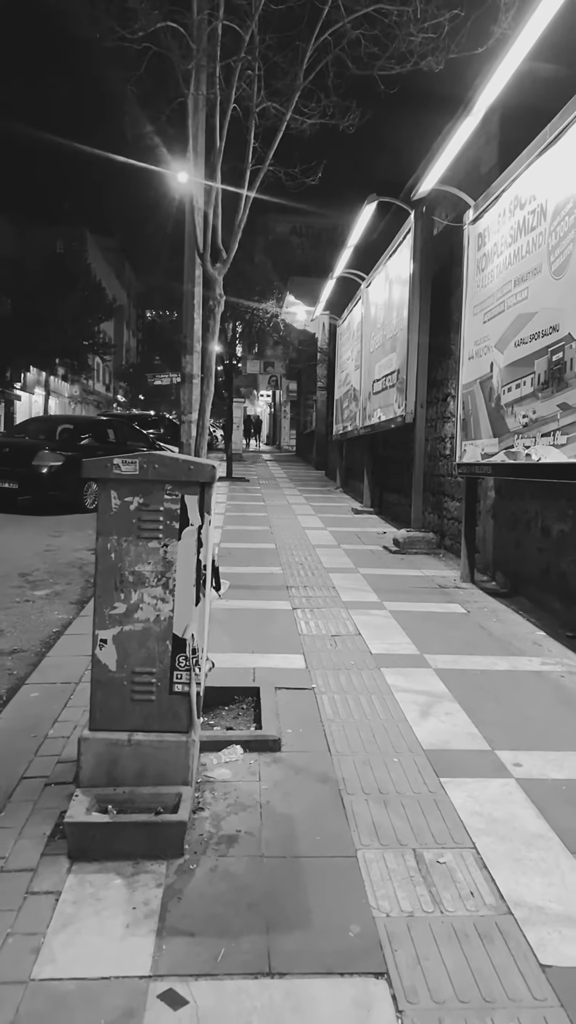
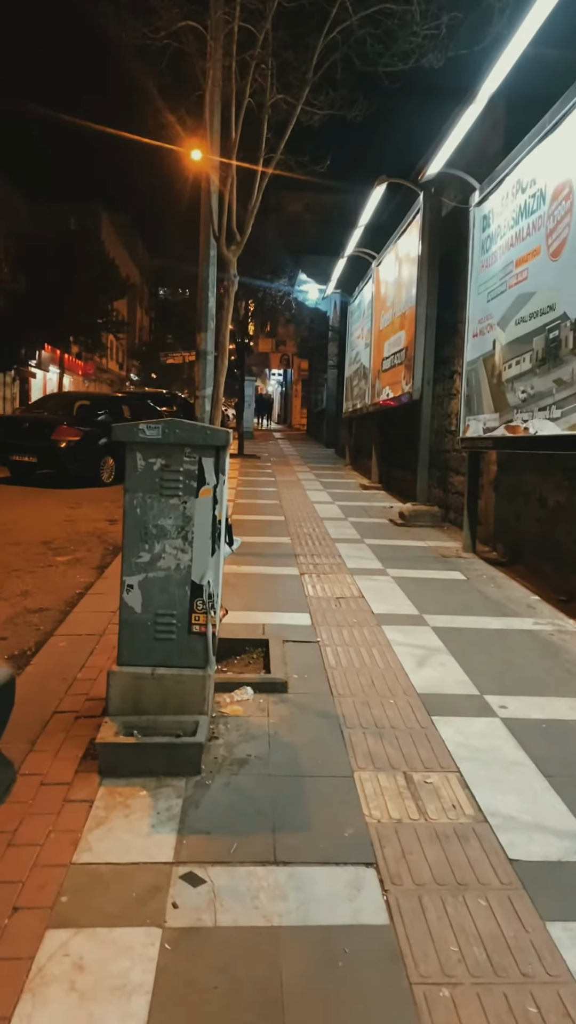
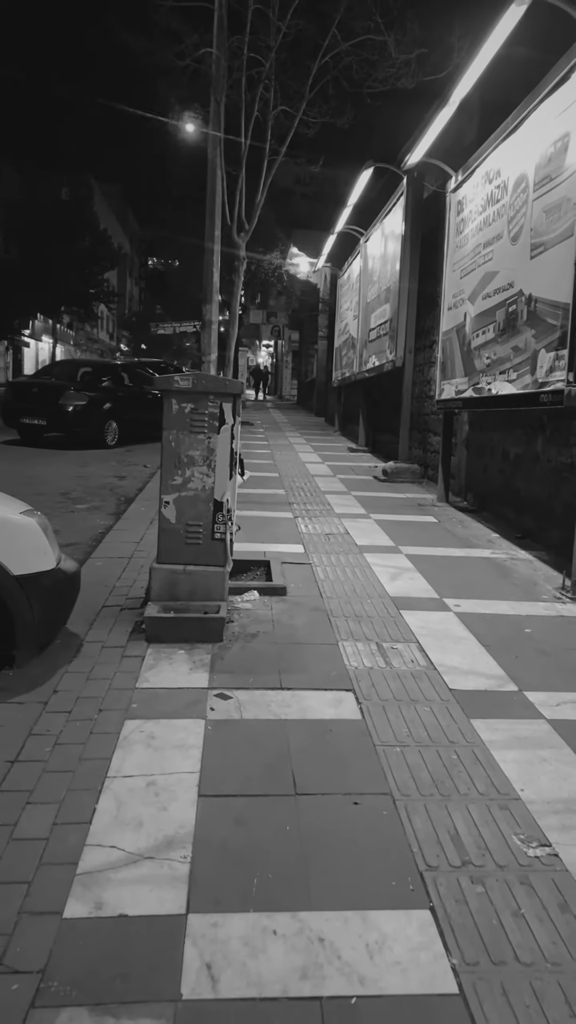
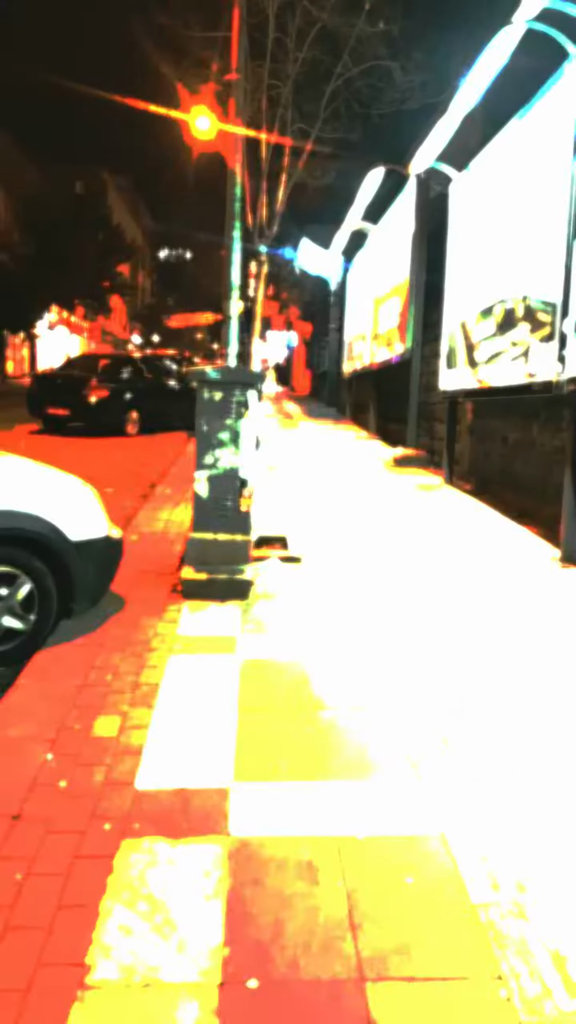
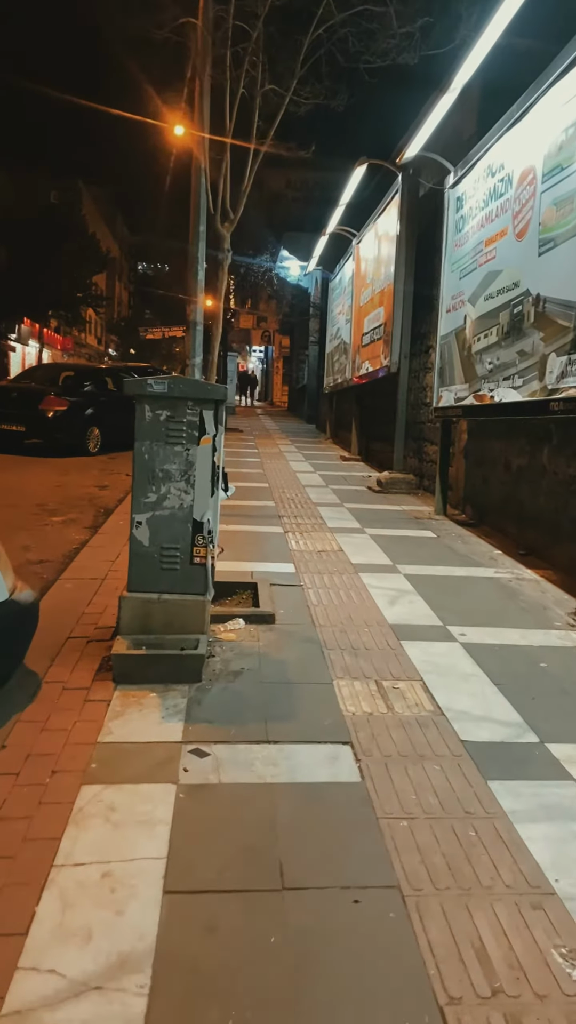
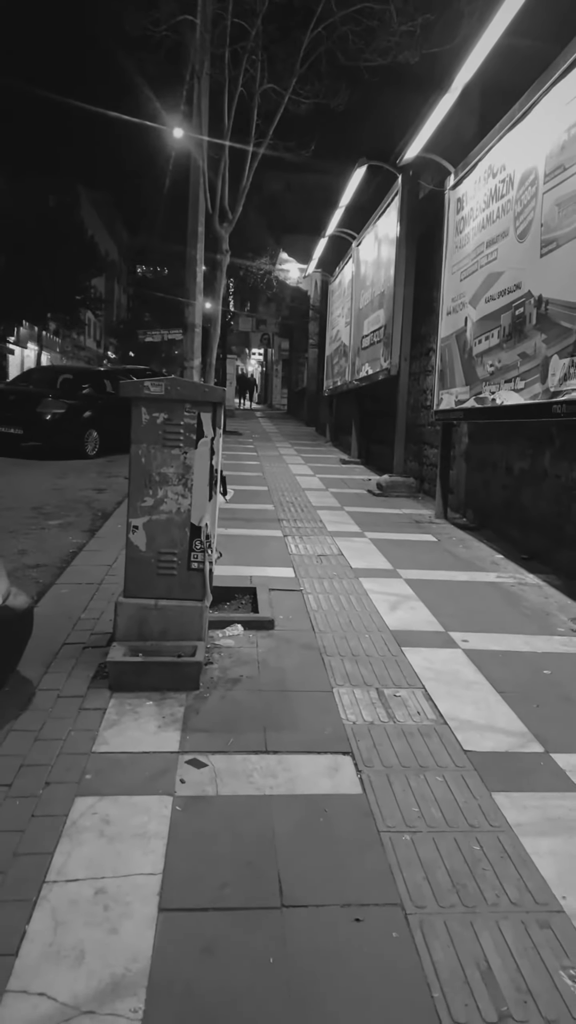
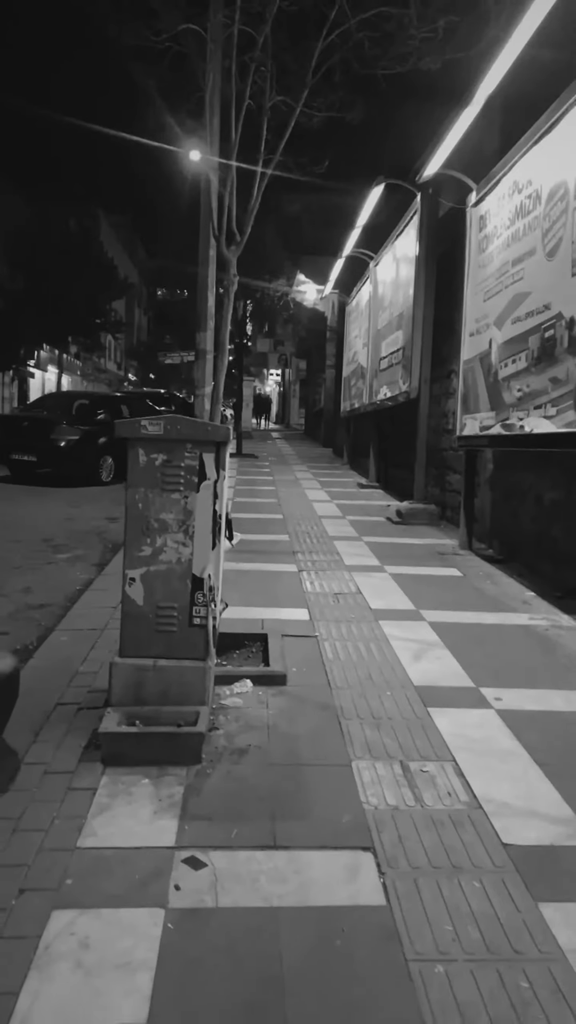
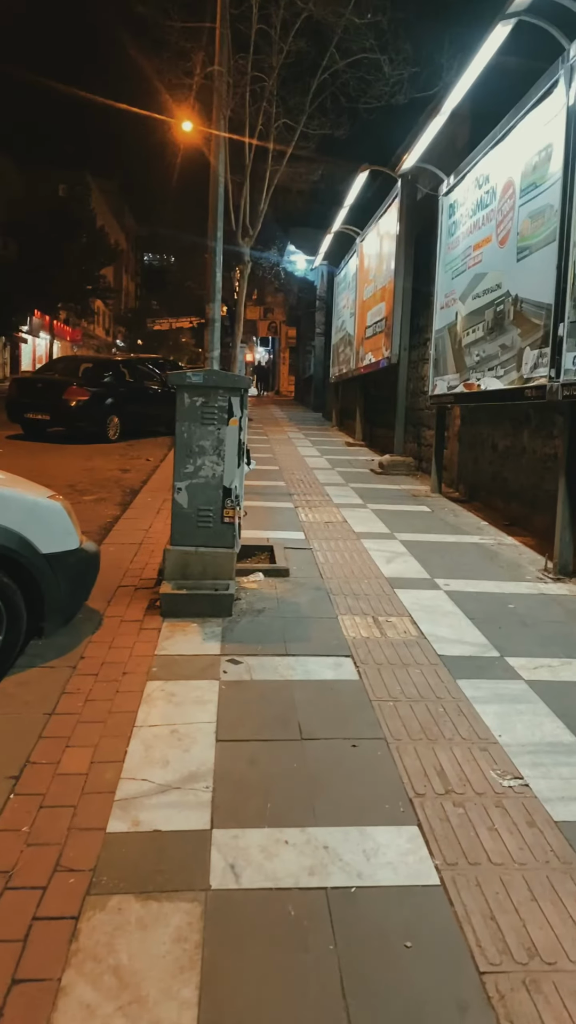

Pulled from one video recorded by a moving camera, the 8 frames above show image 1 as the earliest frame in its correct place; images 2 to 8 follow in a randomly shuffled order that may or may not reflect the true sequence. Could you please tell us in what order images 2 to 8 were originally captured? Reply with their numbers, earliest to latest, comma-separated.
7, 6, 3, 4, 8, 5, 2
